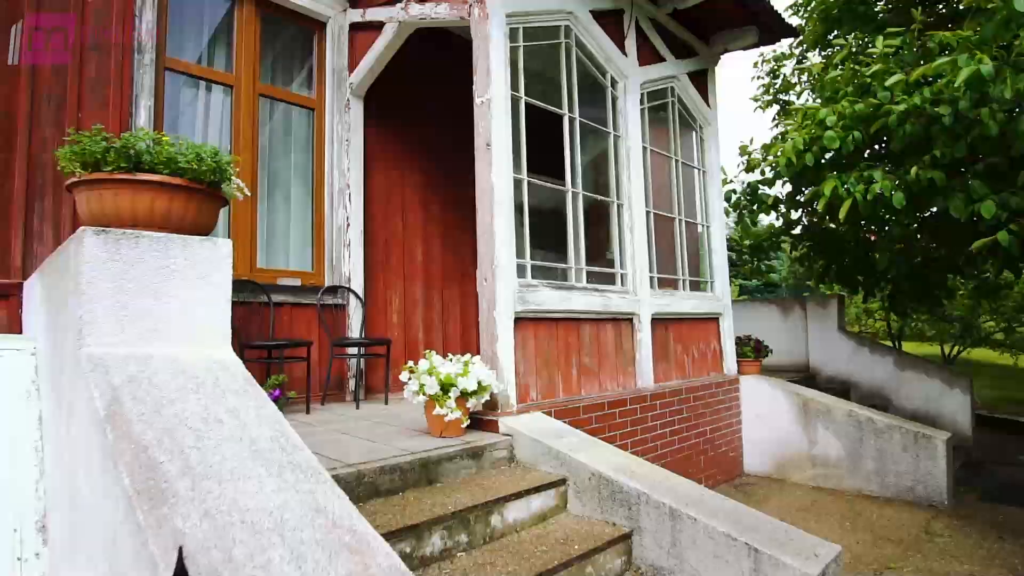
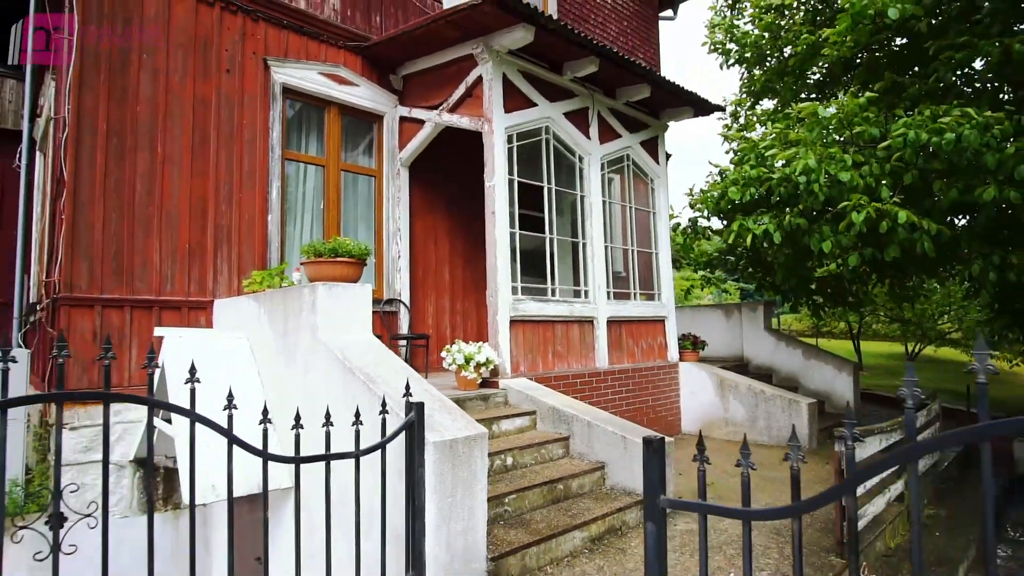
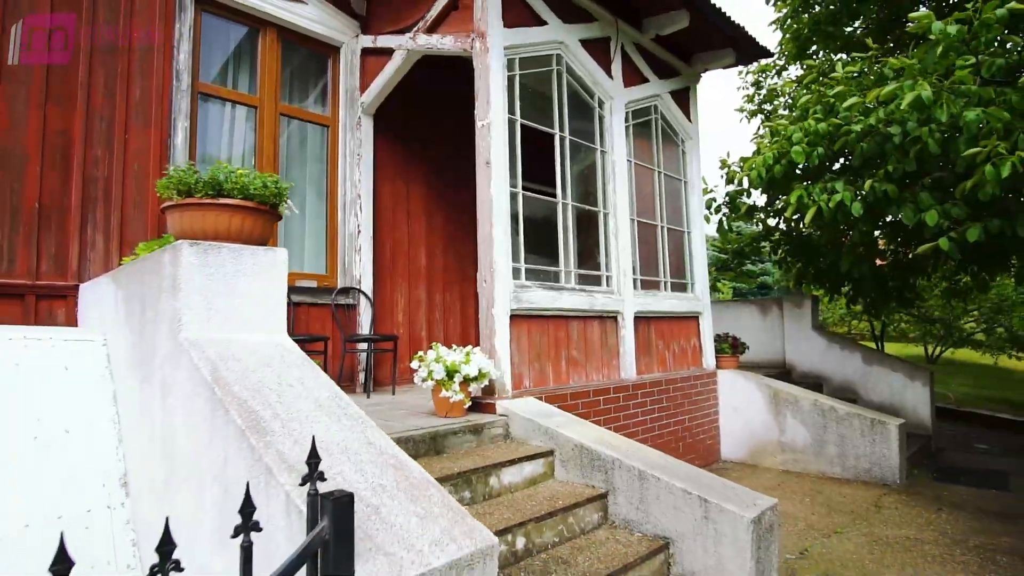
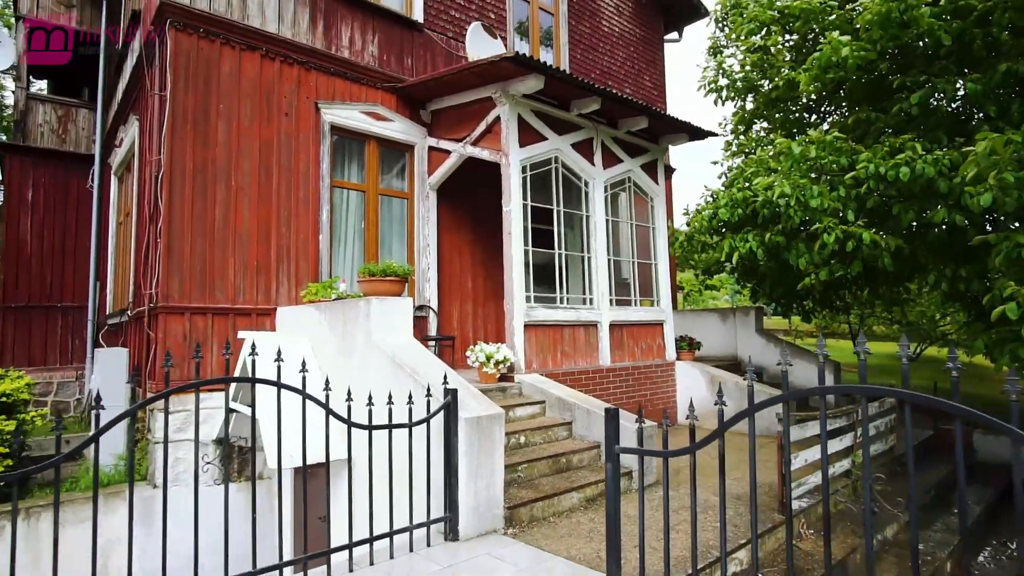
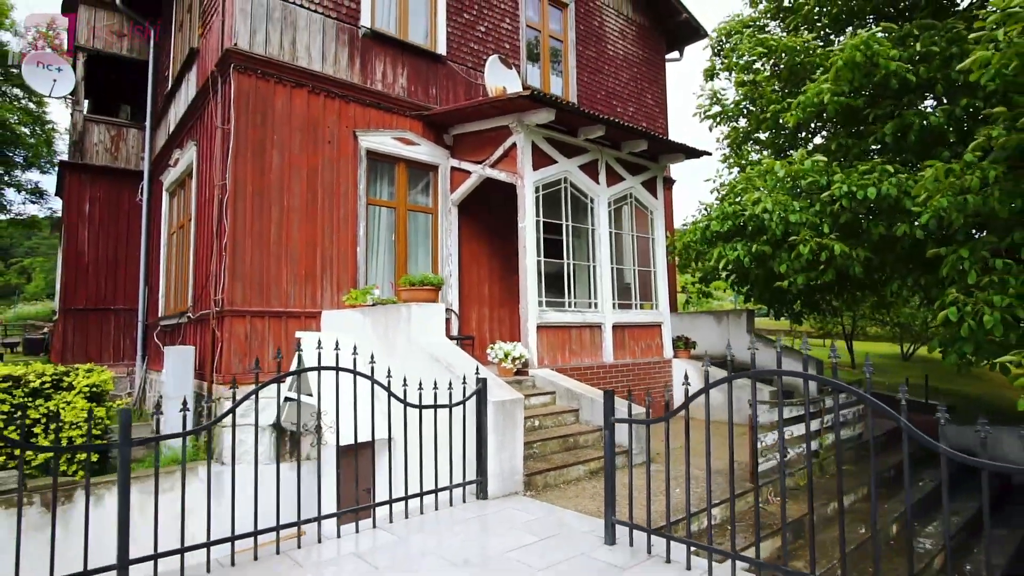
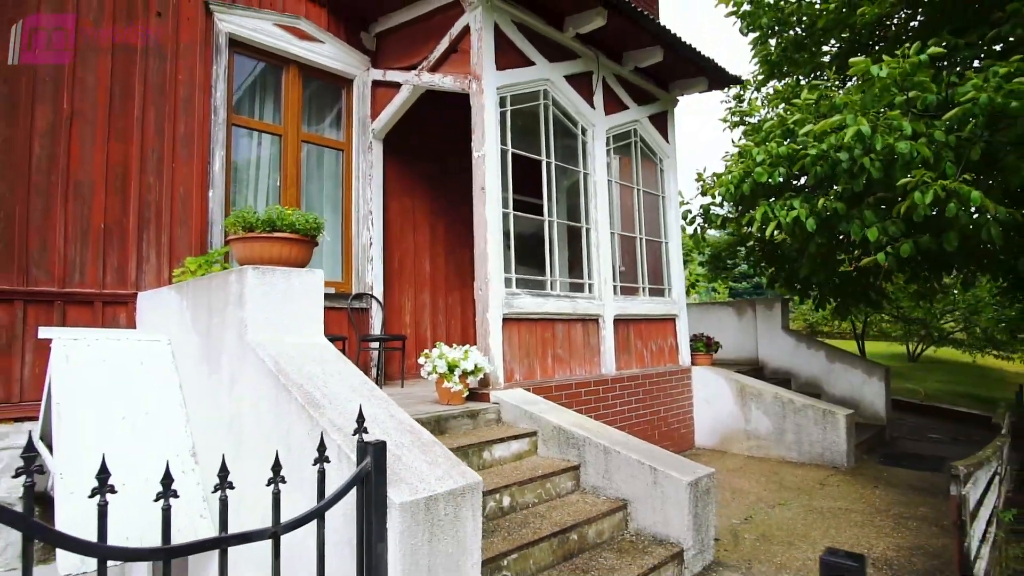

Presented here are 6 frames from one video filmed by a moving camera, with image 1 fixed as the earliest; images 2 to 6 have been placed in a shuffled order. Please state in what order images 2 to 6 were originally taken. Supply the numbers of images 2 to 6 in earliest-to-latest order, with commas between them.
3, 6, 2, 4, 5
